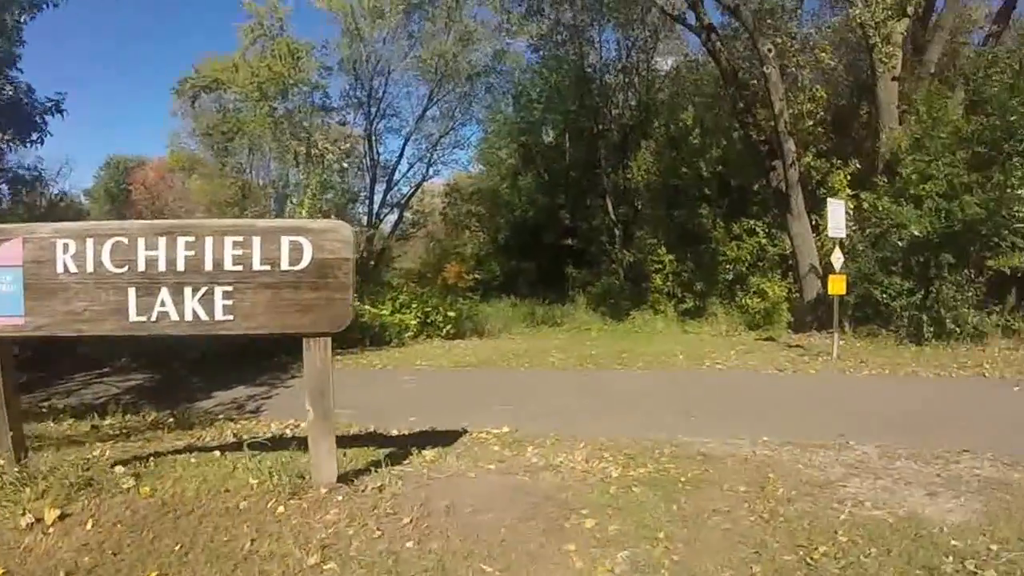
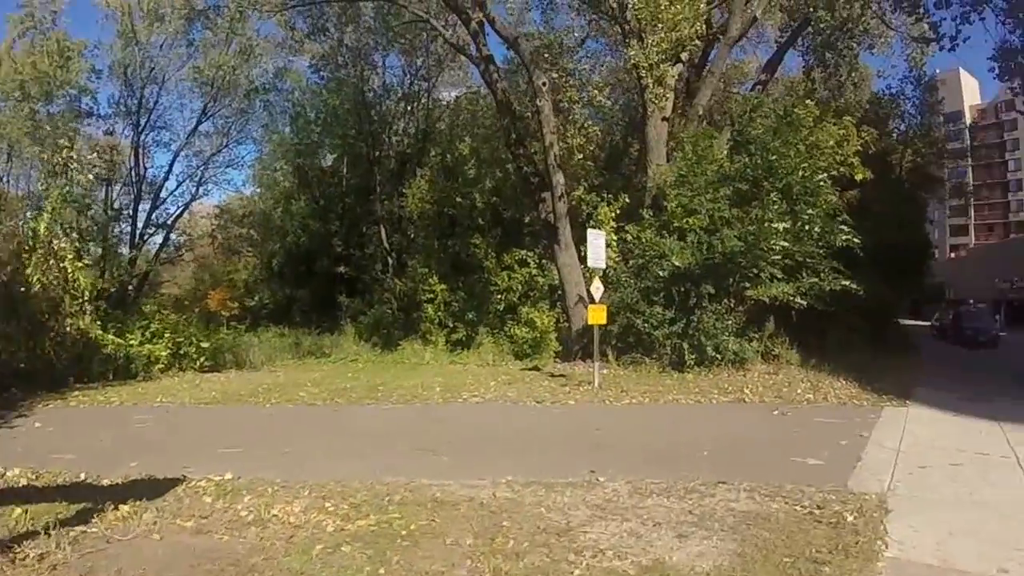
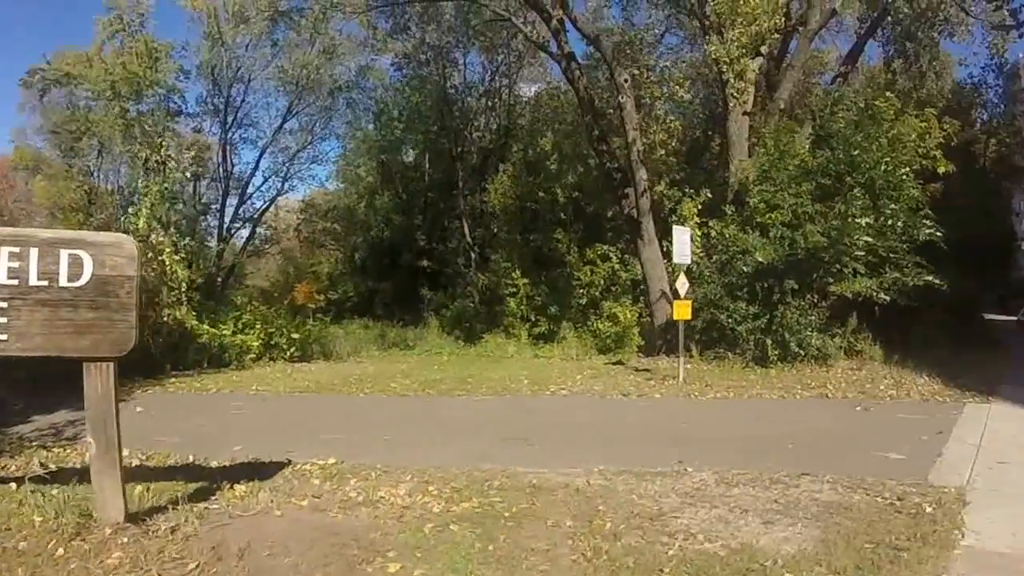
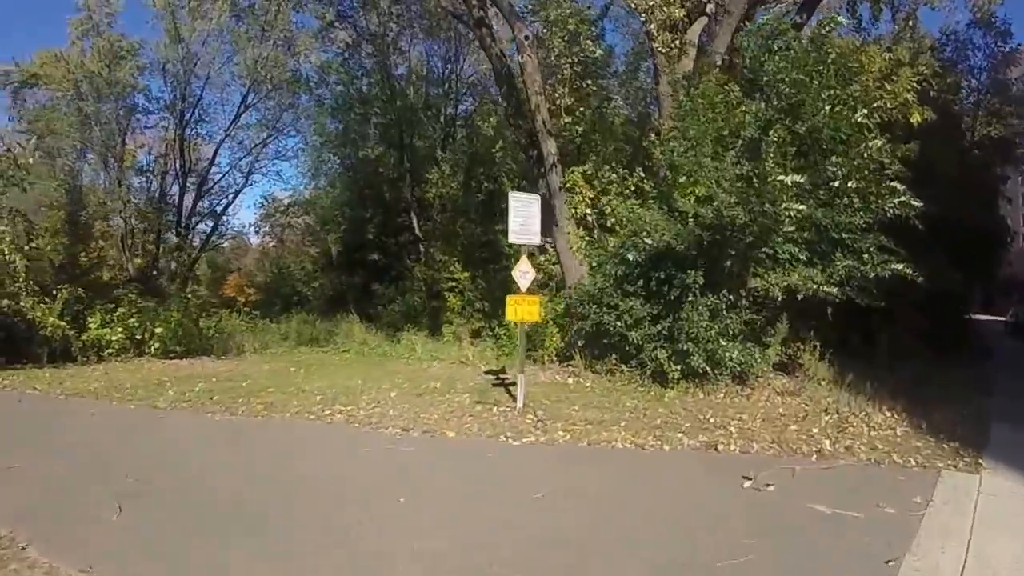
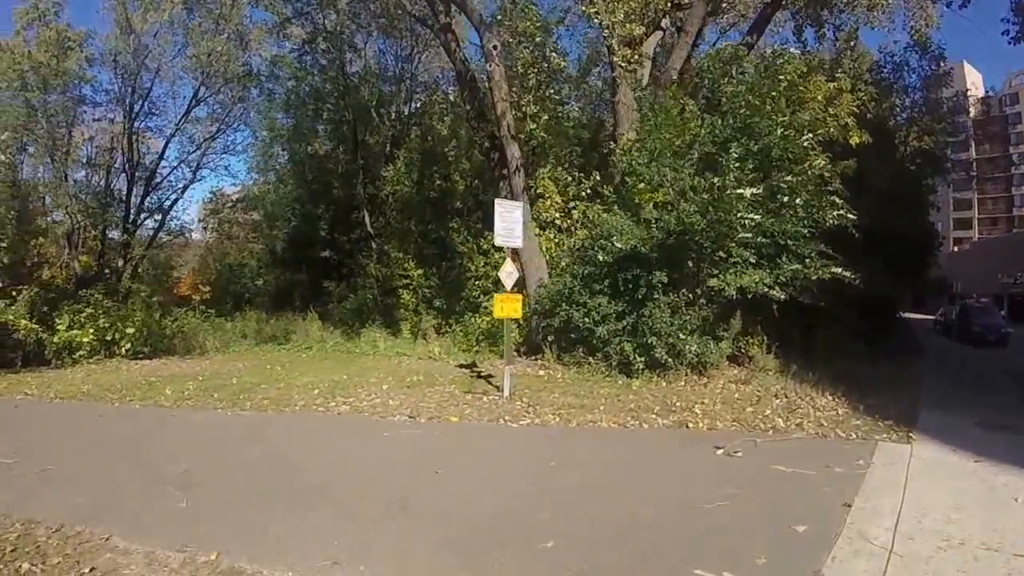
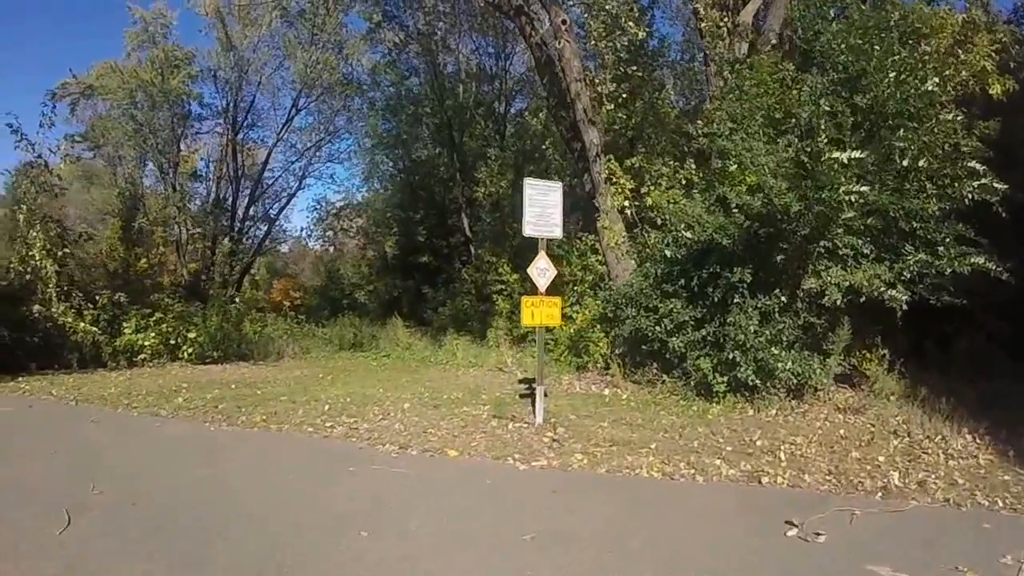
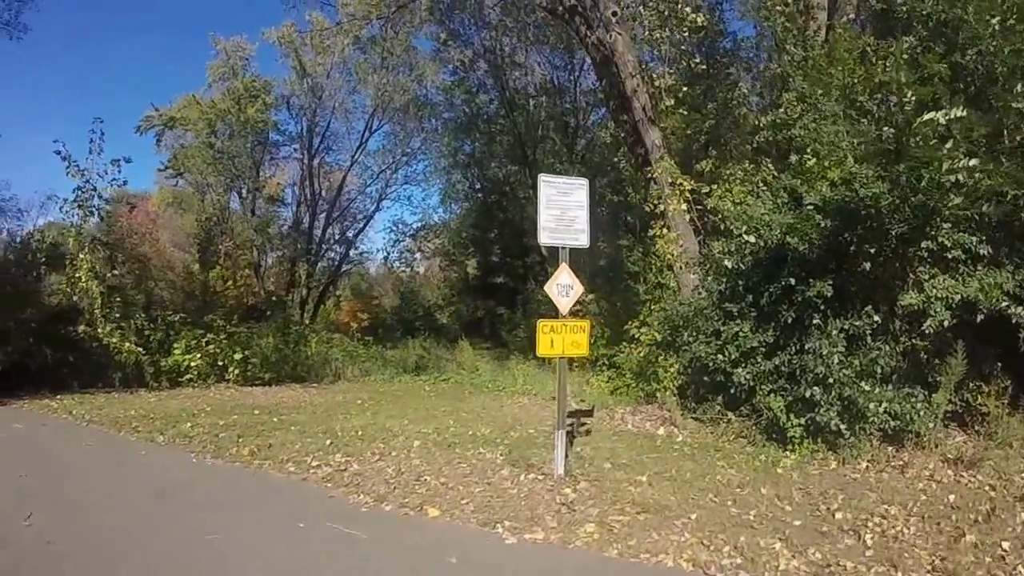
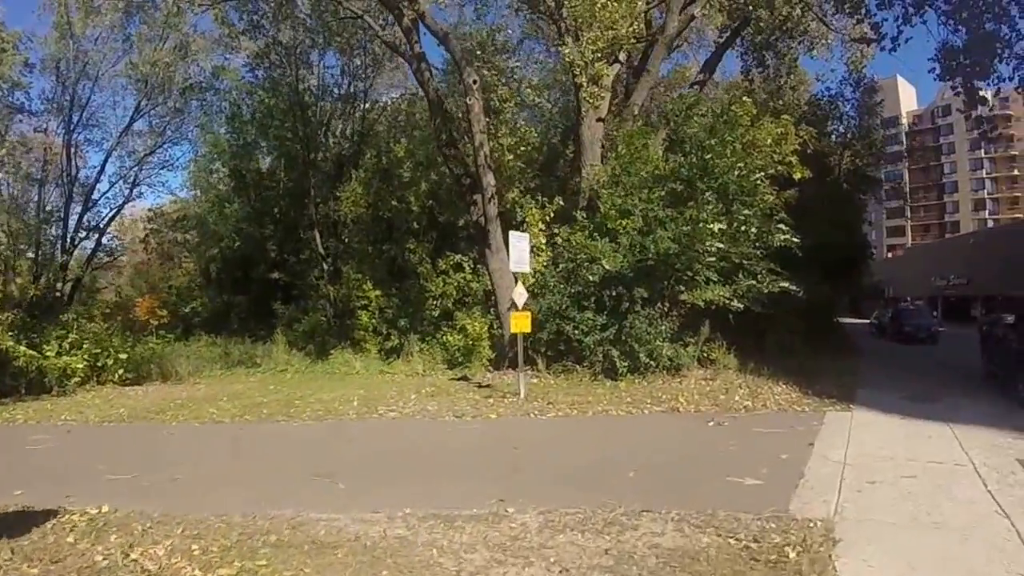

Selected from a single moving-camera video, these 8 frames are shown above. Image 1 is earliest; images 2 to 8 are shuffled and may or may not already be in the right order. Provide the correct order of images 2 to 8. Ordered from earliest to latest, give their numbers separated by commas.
3, 2, 8, 5, 4, 6, 7
